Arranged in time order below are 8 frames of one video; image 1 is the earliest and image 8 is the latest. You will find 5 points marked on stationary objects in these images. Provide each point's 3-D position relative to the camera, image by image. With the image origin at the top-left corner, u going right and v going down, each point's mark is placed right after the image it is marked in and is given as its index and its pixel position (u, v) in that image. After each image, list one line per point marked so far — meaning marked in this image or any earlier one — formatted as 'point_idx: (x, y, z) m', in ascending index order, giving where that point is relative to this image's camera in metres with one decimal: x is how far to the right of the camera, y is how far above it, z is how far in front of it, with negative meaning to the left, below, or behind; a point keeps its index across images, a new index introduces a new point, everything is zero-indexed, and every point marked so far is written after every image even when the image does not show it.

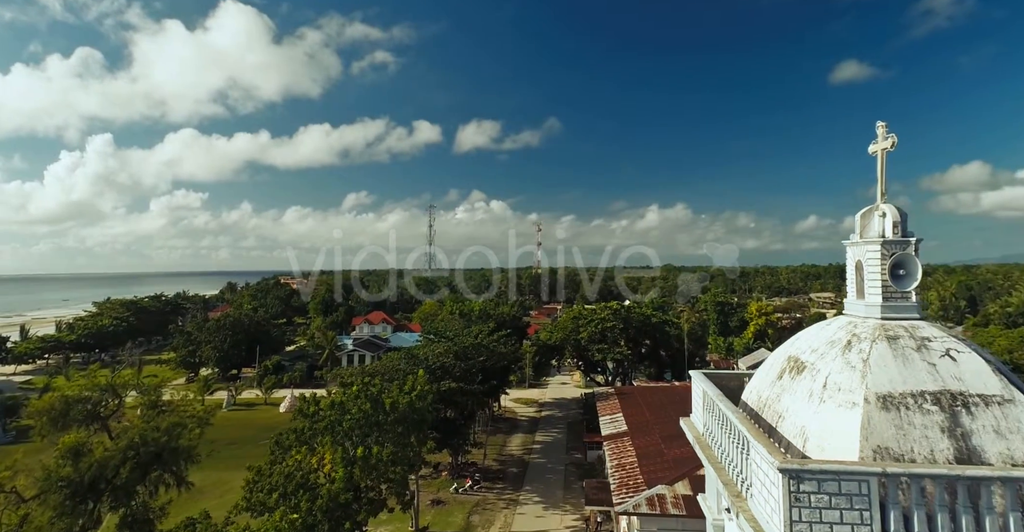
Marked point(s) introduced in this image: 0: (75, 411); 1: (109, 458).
0: (-7.1, -2.4, +8.7) m
1: (-6.2, -2.9, +8.2) m
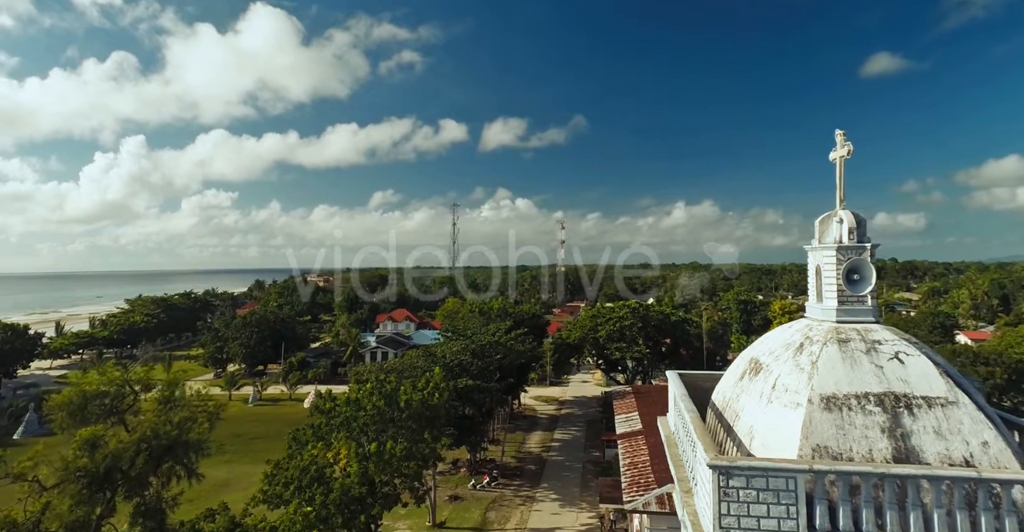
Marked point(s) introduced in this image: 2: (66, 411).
0: (-7.1, -2.4, +9.1) m
1: (-6.2, -2.9, +8.5) m
2: (-7.4, -2.4, +9.0) m
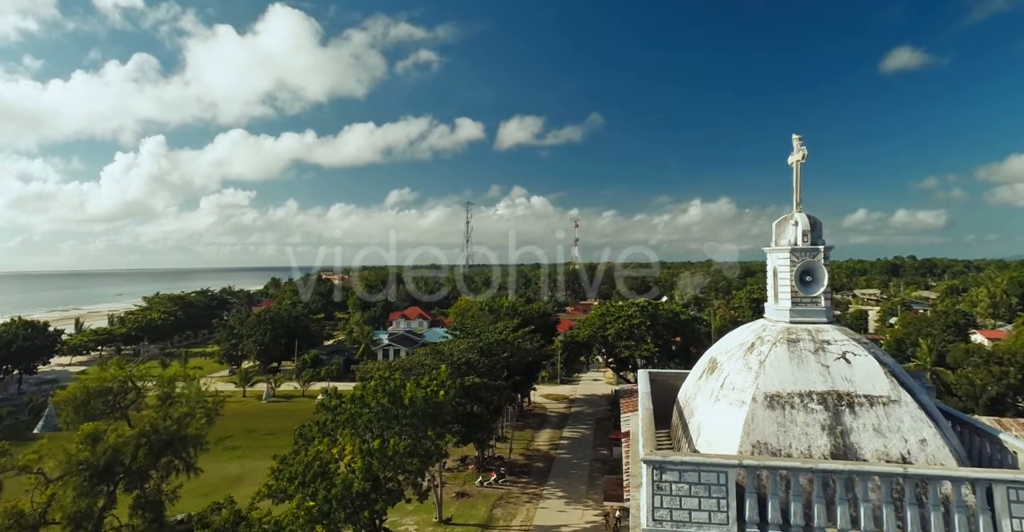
0: (-7.3, -2.3, +9.4) m
1: (-6.4, -2.9, +8.8) m
2: (-7.6, -2.4, +9.2) m
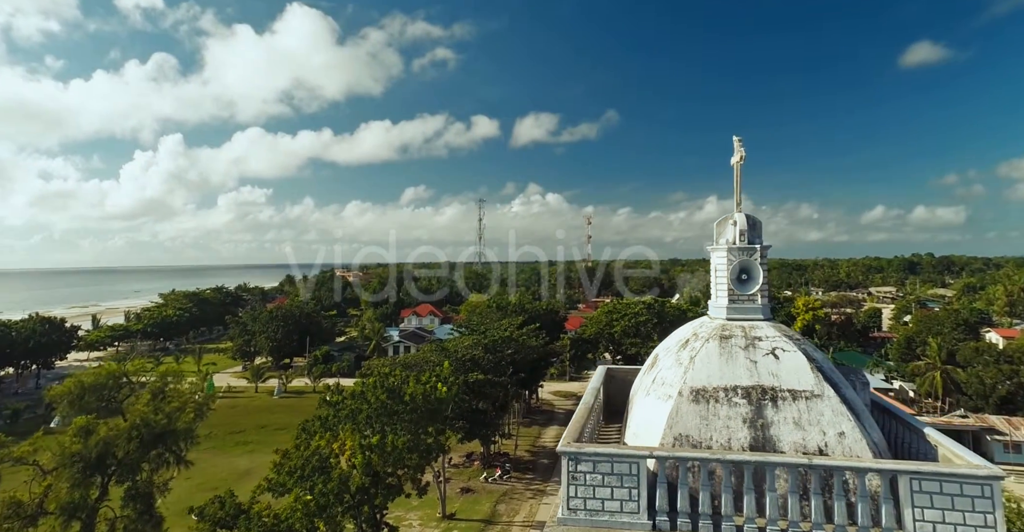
0: (-7.5, -2.3, +9.6) m
1: (-6.7, -2.9, +9.0) m
2: (-7.9, -2.4, +9.4) m
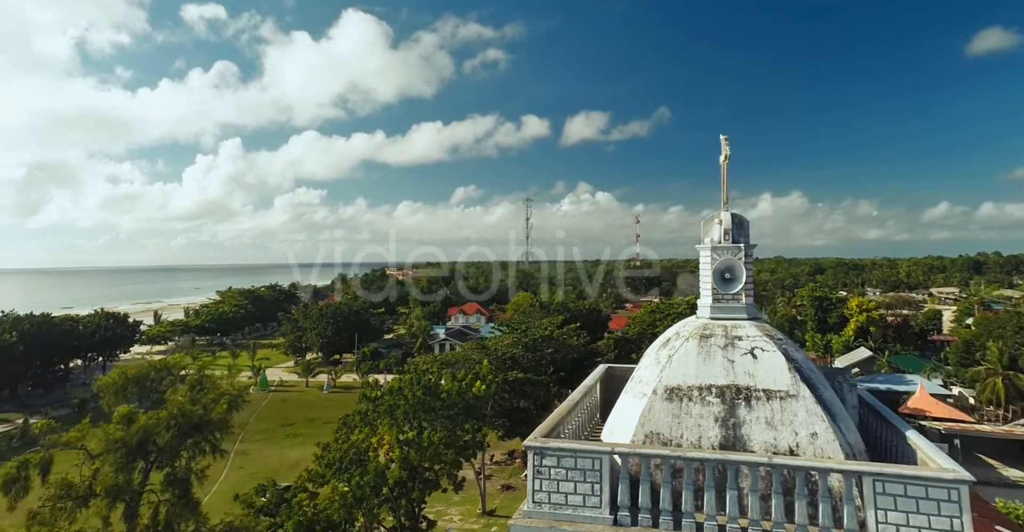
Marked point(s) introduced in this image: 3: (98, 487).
0: (-7.2, -2.3, +10.2) m
1: (-6.4, -2.8, +9.6) m
2: (-7.5, -2.3, +10.1) m
3: (-7.1, -3.8, +9.2) m
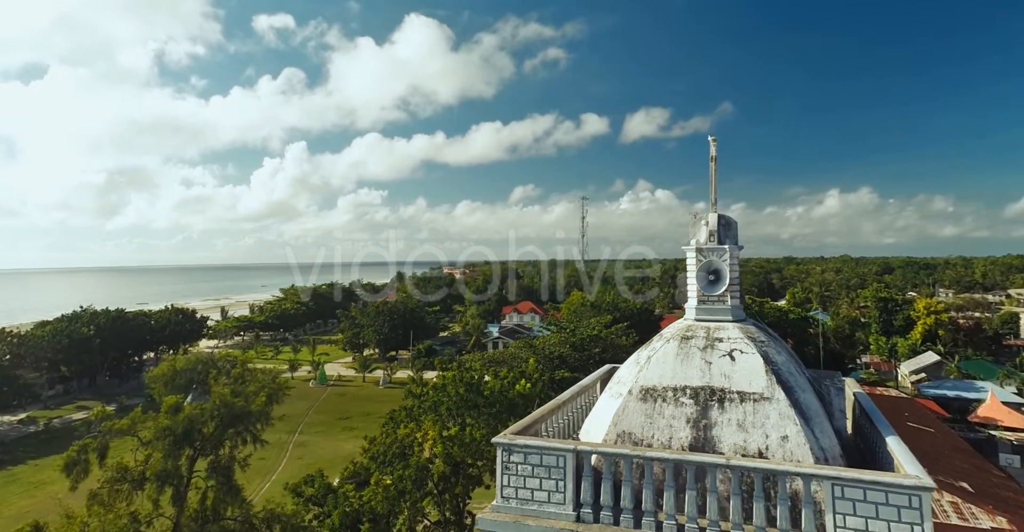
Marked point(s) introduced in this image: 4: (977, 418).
0: (-6.7, -2.3, +10.9) m
1: (-5.9, -2.8, +10.2) m
2: (-7.0, -2.3, +10.8) m
3: (-6.7, -3.8, +9.9) m
4: (+16.5, -5.5, +19.3) m
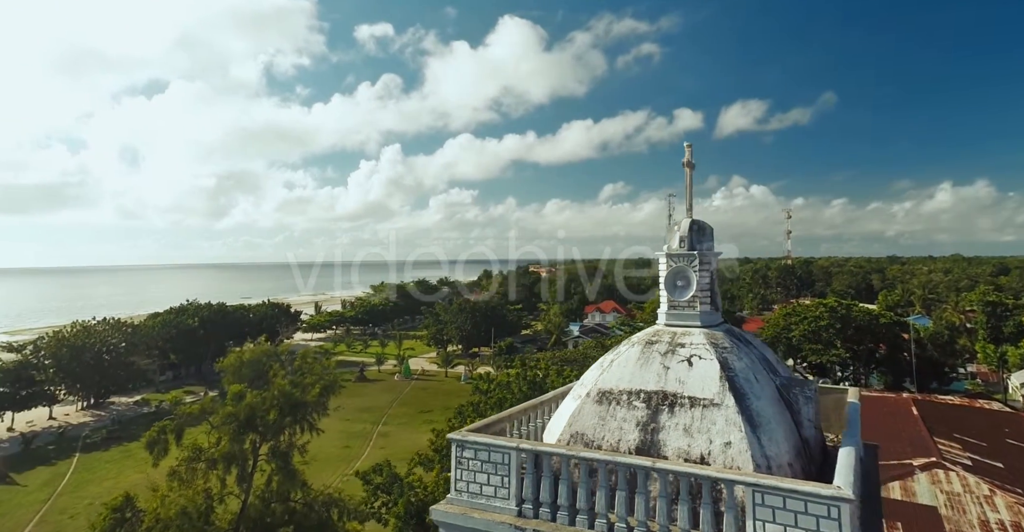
0: (-5.9, -2.3, +11.9) m
1: (-5.2, -2.8, +11.1) m
2: (-6.2, -2.3, +11.8) m
3: (-6.0, -3.8, +10.9) m
4: (+18.3, -5.5, +17.2) m
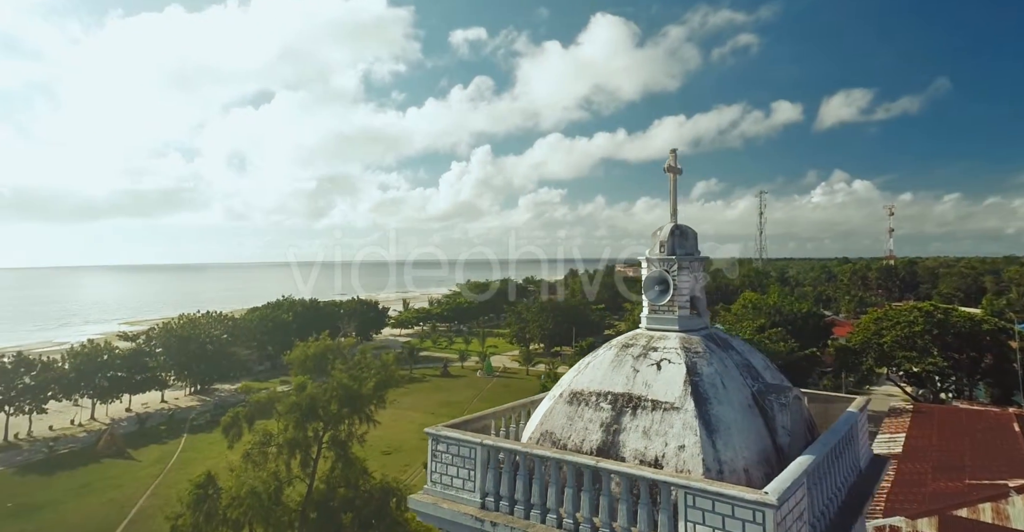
0: (-4.8, -2.3, +12.8) m
1: (-4.2, -2.8, +11.9) m
2: (-5.1, -2.3, +12.8) m
3: (-5.0, -3.8, +11.8) m
4: (+19.8, -5.5, +14.7) m
